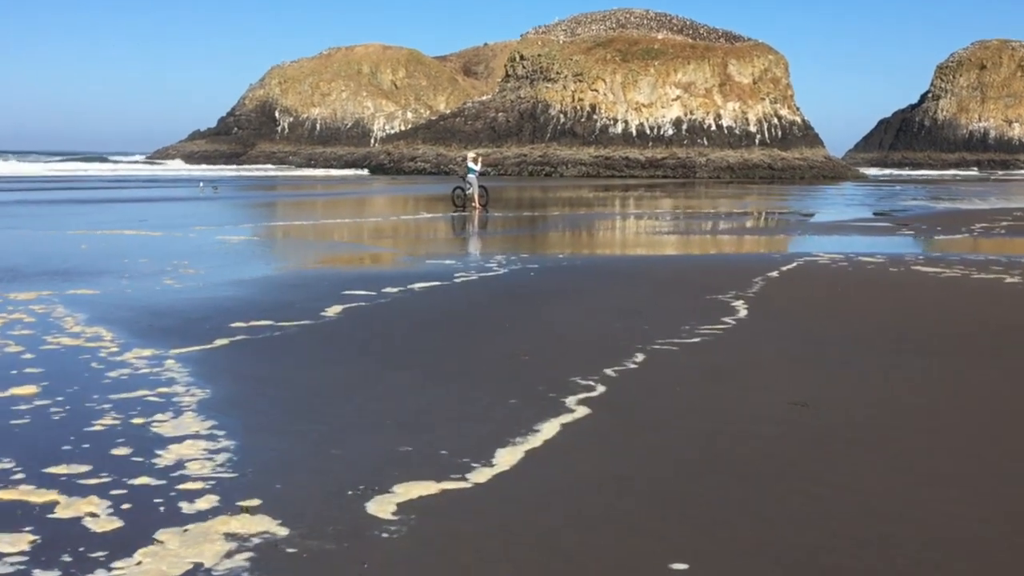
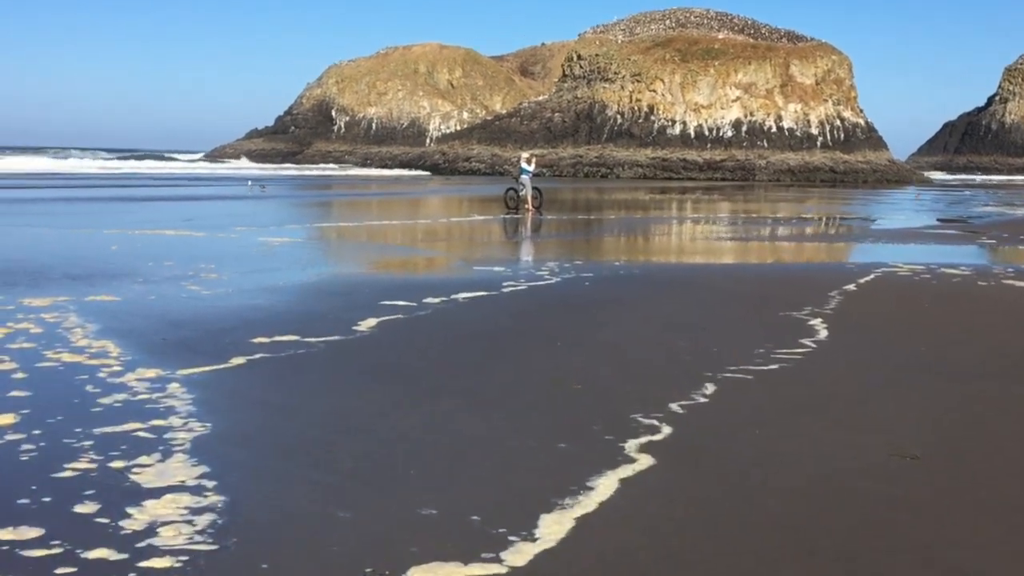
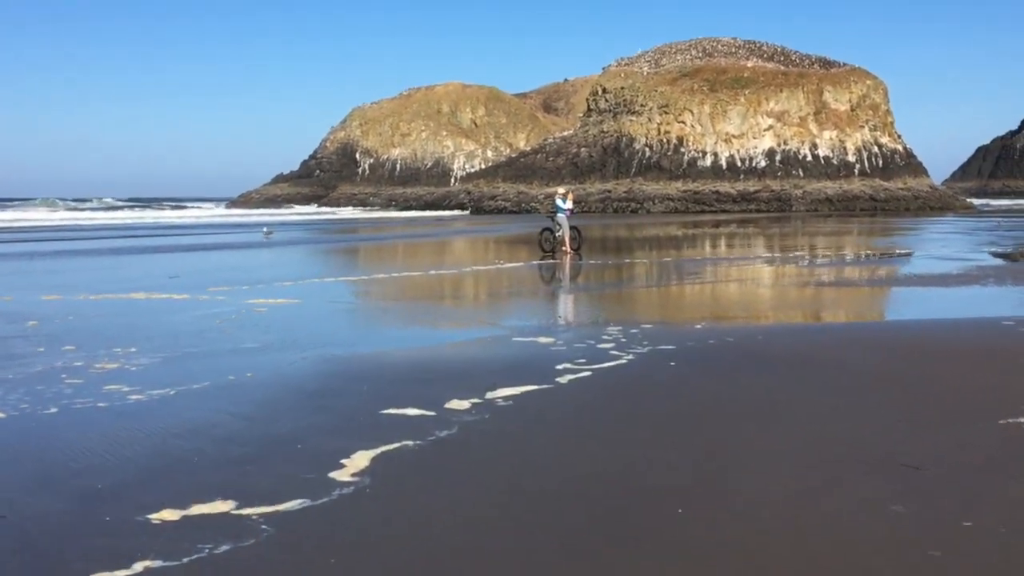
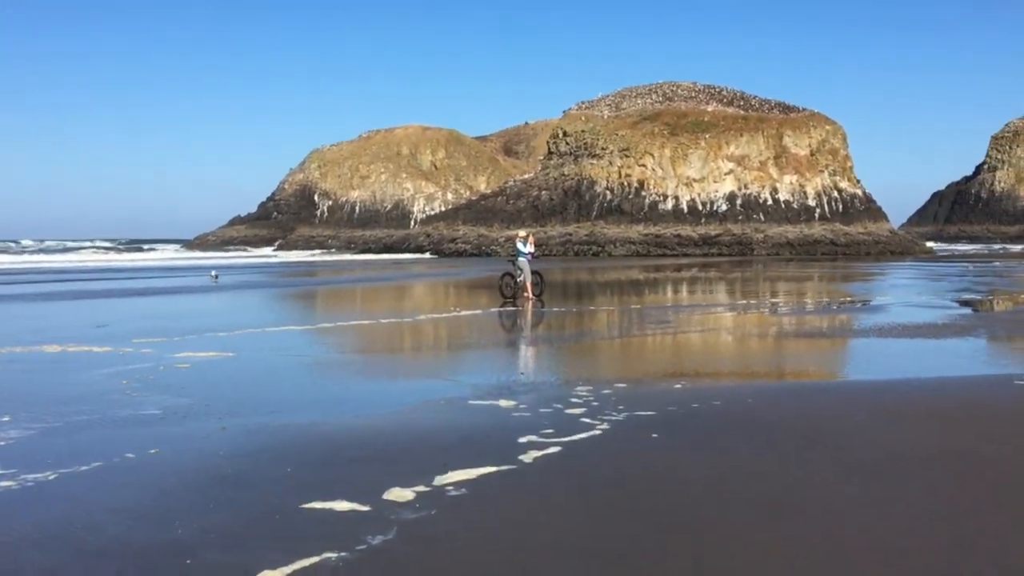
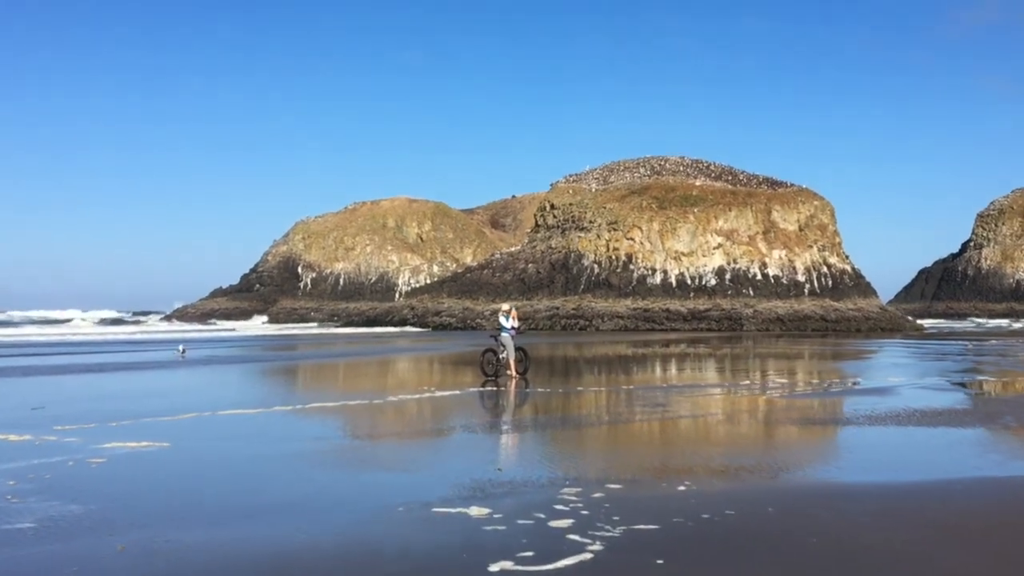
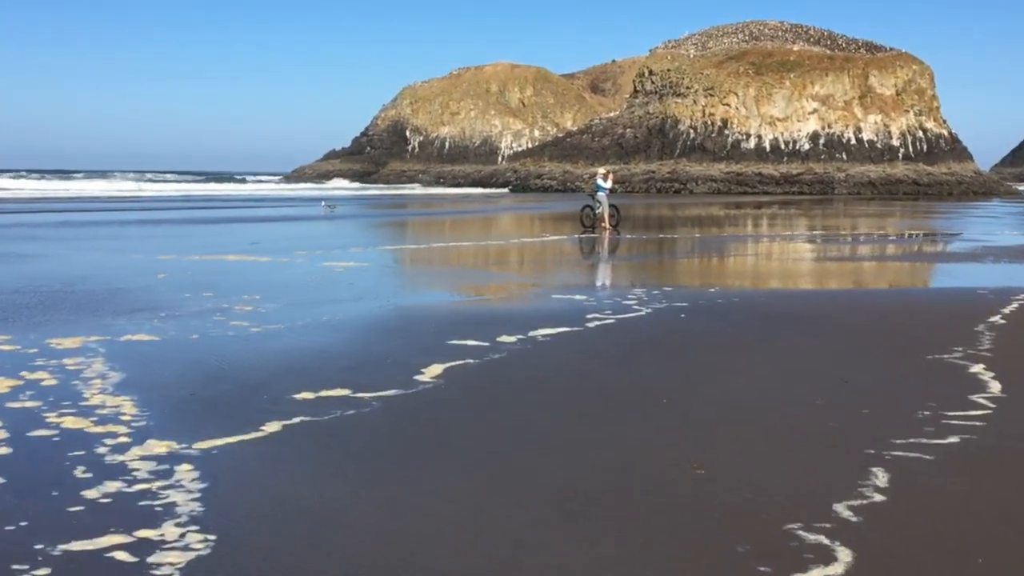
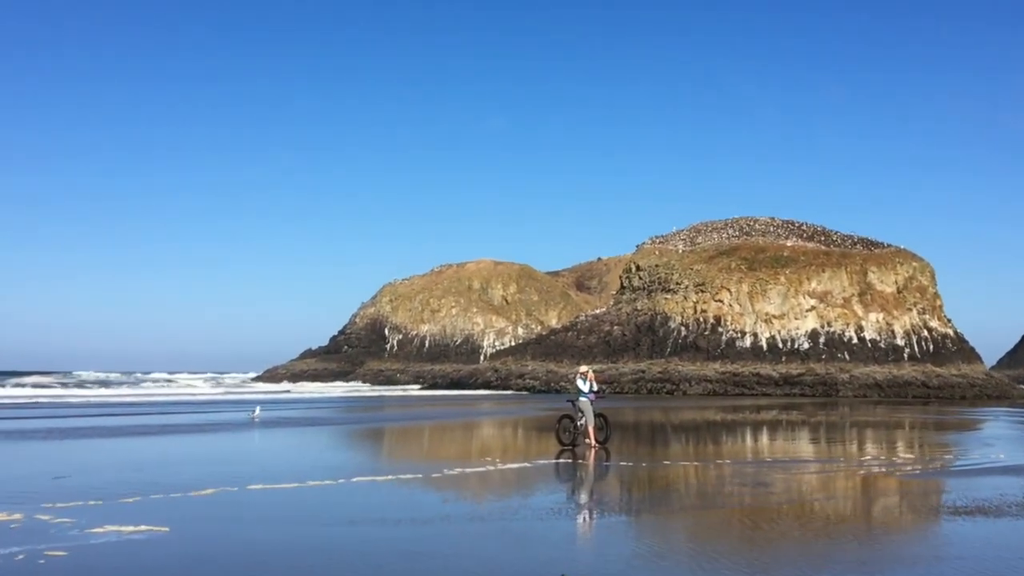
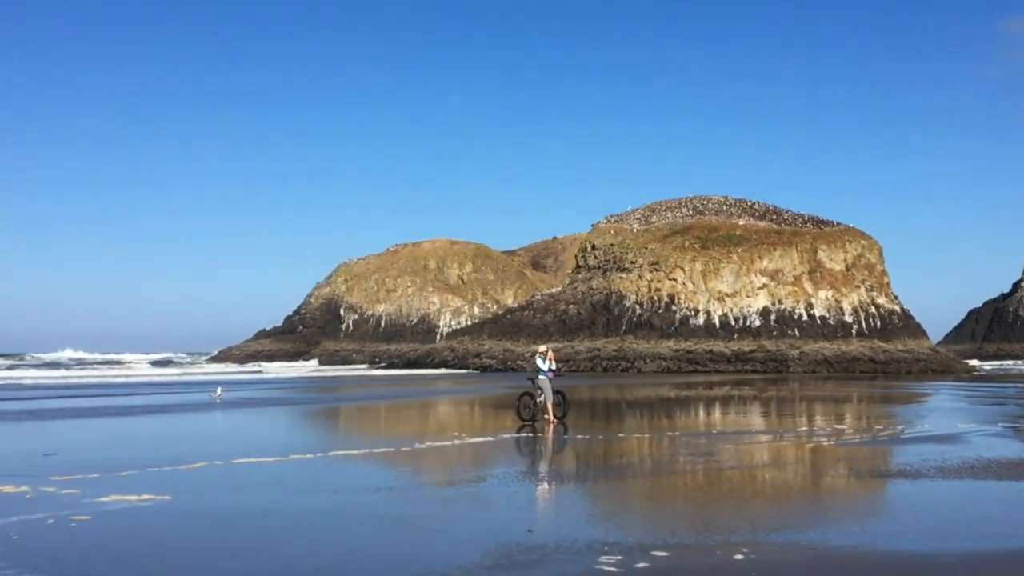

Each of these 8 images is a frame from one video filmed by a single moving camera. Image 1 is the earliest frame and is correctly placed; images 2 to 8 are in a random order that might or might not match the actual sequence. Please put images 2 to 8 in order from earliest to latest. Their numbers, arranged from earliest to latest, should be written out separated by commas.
2, 6, 3, 4, 5, 8, 7
